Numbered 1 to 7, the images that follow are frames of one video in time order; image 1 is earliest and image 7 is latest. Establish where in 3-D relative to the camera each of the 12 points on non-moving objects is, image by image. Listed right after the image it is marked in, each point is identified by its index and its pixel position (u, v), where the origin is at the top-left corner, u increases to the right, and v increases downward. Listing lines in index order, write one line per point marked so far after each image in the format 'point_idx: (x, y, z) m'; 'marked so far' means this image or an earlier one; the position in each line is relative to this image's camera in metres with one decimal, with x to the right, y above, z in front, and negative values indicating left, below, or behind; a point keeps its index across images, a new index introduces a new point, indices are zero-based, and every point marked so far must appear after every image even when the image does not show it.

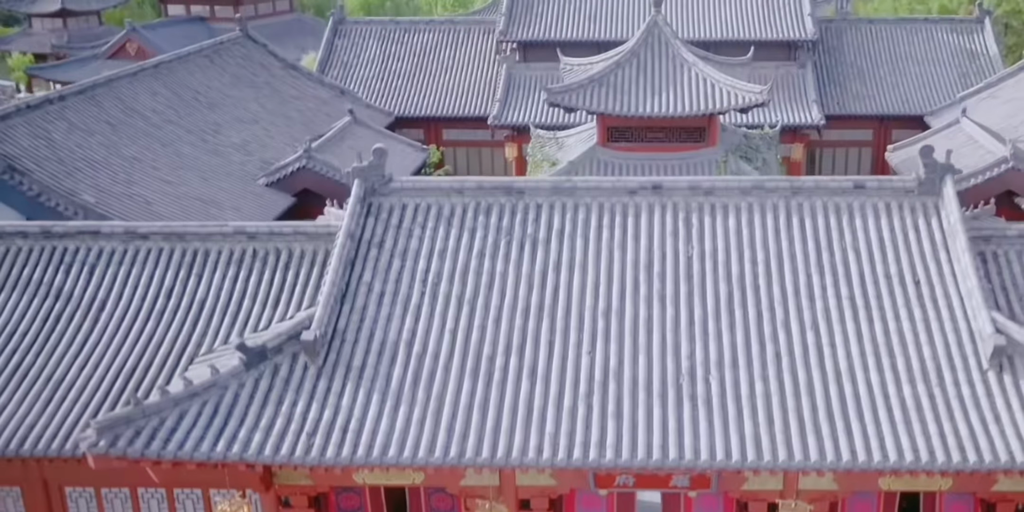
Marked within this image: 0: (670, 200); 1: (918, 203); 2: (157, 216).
0: (+1.6, +0.6, +10.5) m
1: (+4.1, +0.5, +10.3) m
2: (-5.3, +0.6, +15.2) m
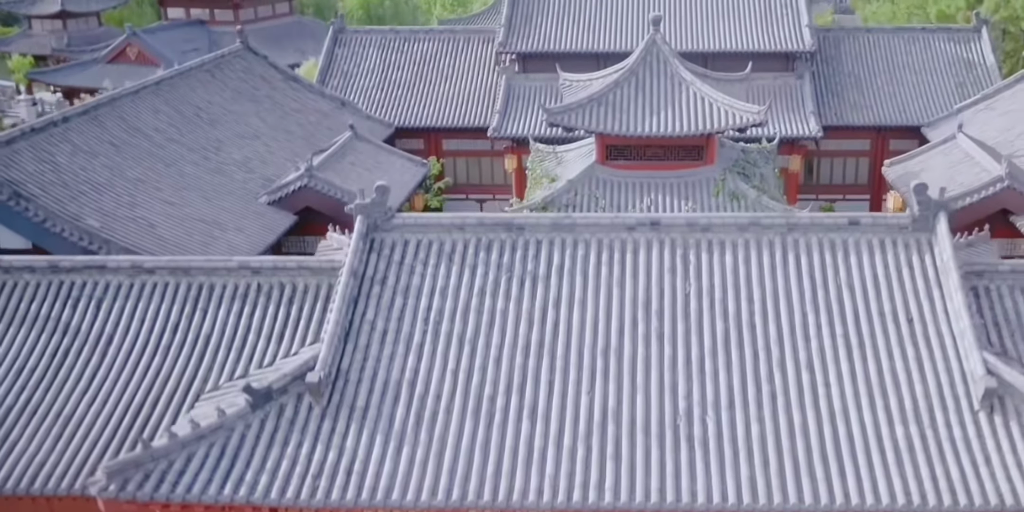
0: (+1.6, +0.2, +10.7) m
1: (+4.1, +0.2, +10.5) m
2: (-5.2, +0.3, +15.4) m
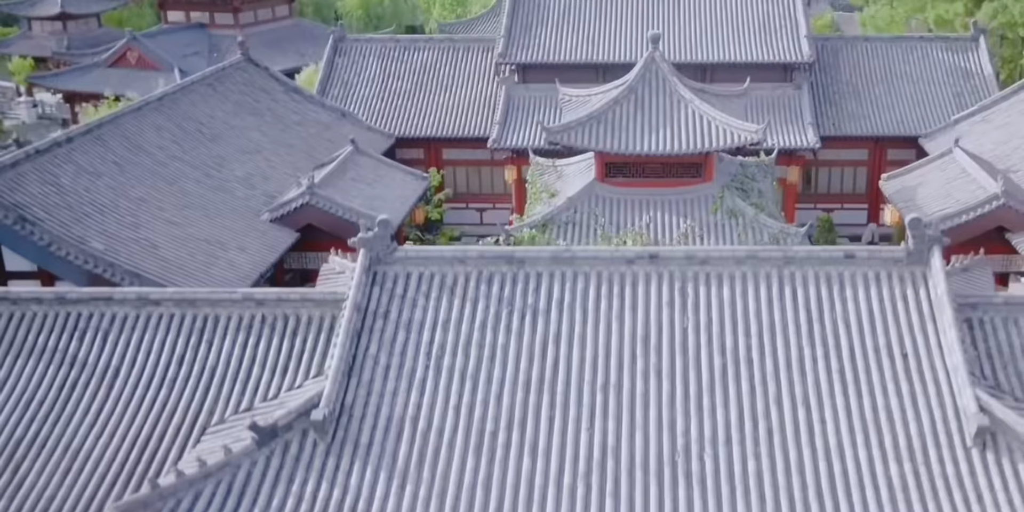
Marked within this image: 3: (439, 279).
0: (+1.6, -0.1, +10.8) m
1: (+4.1, -0.2, +10.7) m
2: (-5.2, -0.1, +15.5) m
3: (-0.8, -0.2, +10.9) m
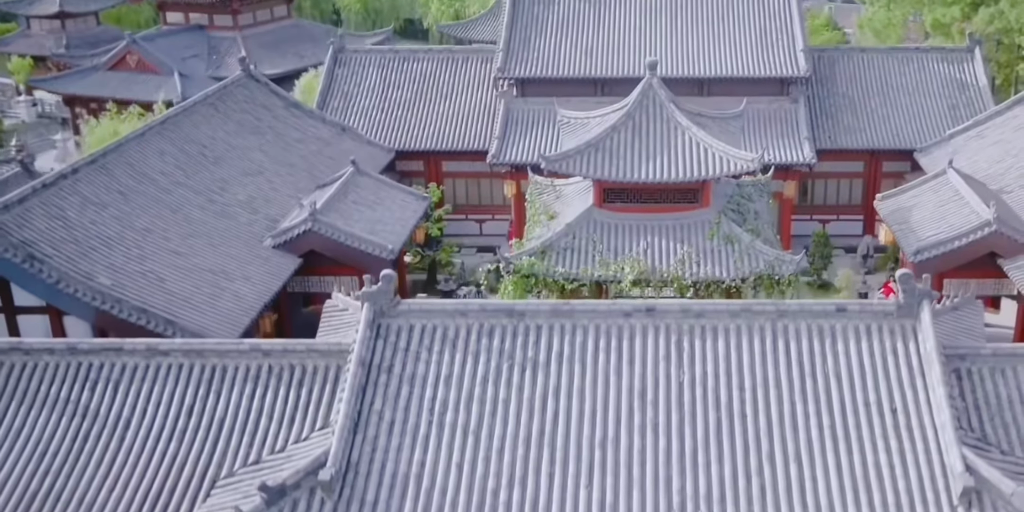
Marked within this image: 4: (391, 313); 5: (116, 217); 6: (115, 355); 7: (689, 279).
0: (+1.6, -0.7, +11.1) m
1: (+4.1, -0.7, +10.9) m
2: (-5.2, -0.6, +15.8) m
3: (-0.8, -0.8, +11.2) m
4: (-1.3, -0.6, +11.3) m
5: (-6.5, +0.6, +16.9) m
6: (-4.5, -1.1, +11.8) m
7: (+3.0, -0.4, +17.3) m
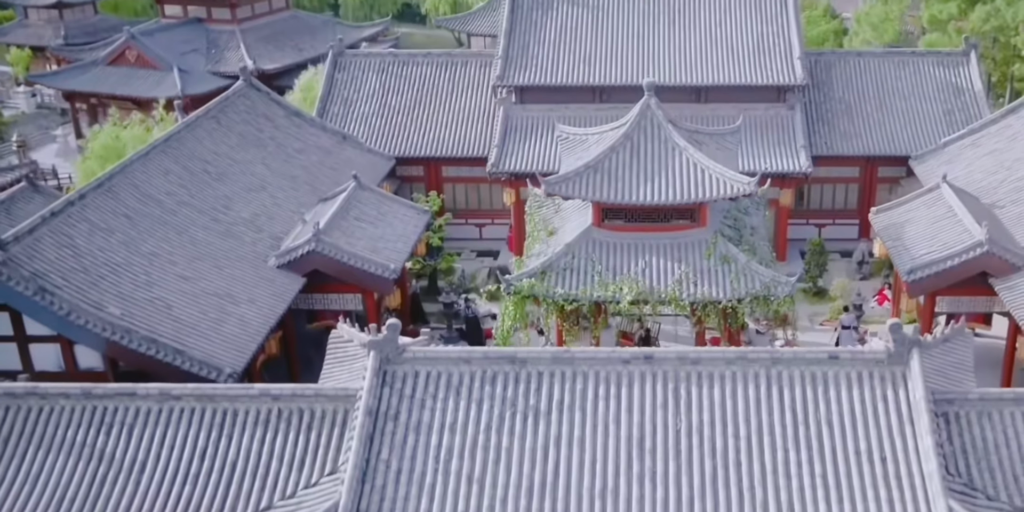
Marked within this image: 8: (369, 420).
0: (+1.7, -1.3, +11.5) m
1: (+4.1, -1.3, +11.3) m
2: (-5.2, -1.0, +16.1) m
3: (-0.7, -1.4, +11.6) m
4: (-1.3, -1.2, +11.7) m
5: (-6.5, +0.2, +17.2) m
6: (-4.5, -1.7, +12.1) m
7: (+3.0, -0.7, +17.6) m
8: (-1.6, -1.8, +11.1) m
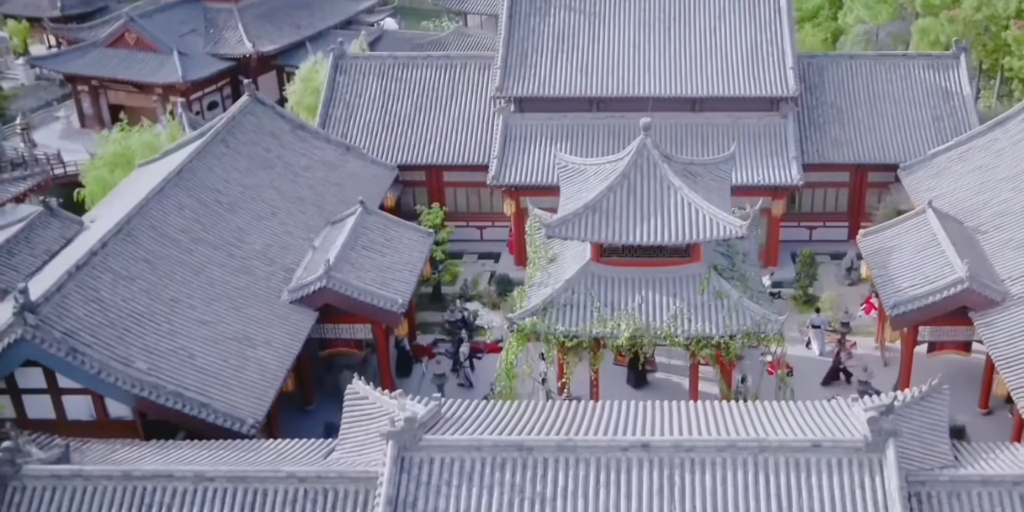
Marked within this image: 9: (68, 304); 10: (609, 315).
0: (+1.7, -2.4, +12.5) m
1: (+4.2, -2.4, +12.3) m
2: (-5.2, -1.9, +17.1) m
3: (-0.6, -2.6, +12.6) m
4: (-1.2, -2.4, +12.6) m
5: (-6.5, -0.6, +18.1) m
6: (-4.4, -2.9, +13.1) m
7: (+3.0, -1.4, +18.5) m
8: (-1.4, -3.0, +12.2) m
9: (-7.2, -0.8, +16.8) m
10: (+1.8, -1.1, +18.9) m
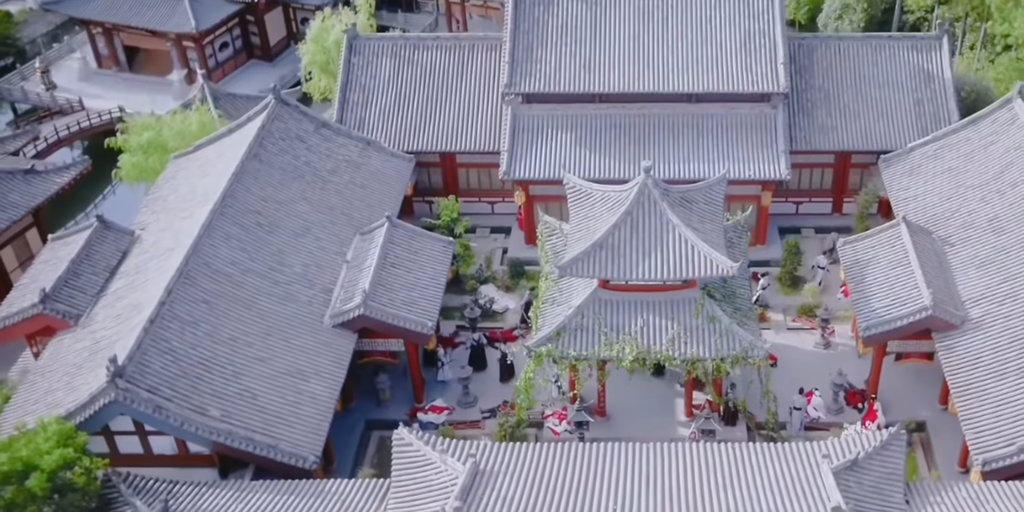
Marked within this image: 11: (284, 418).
0: (+2.2, -4.1, +15.4) m
1: (+4.6, -4.1, +15.3) m
2: (-4.8, -3.0, +19.8) m
3: (-0.2, -4.3, +15.5) m
4: (-0.8, -4.1, +15.6) m
5: (-6.1, -1.6, +20.6) m
6: (-4.0, -4.6, +16.1) m
7: (+3.4, -2.1, +21.2) m
8: (-1.0, -4.8, +15.2) m
9: (-6.9, -2.0, +19.3) m
10: (+2.2, -1.7, +21.5) m
11: (-4.4, -3.1, +19.9) m
